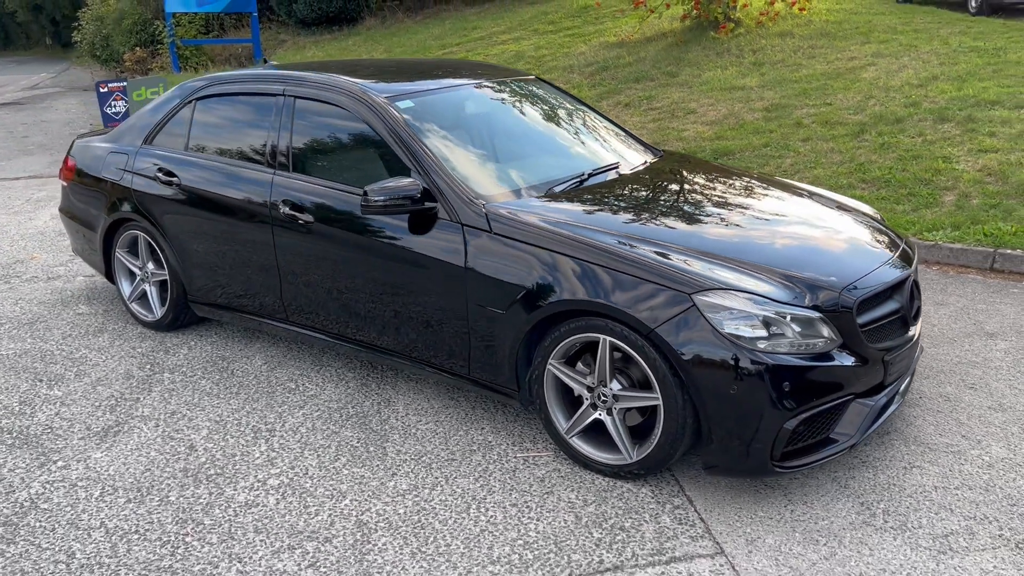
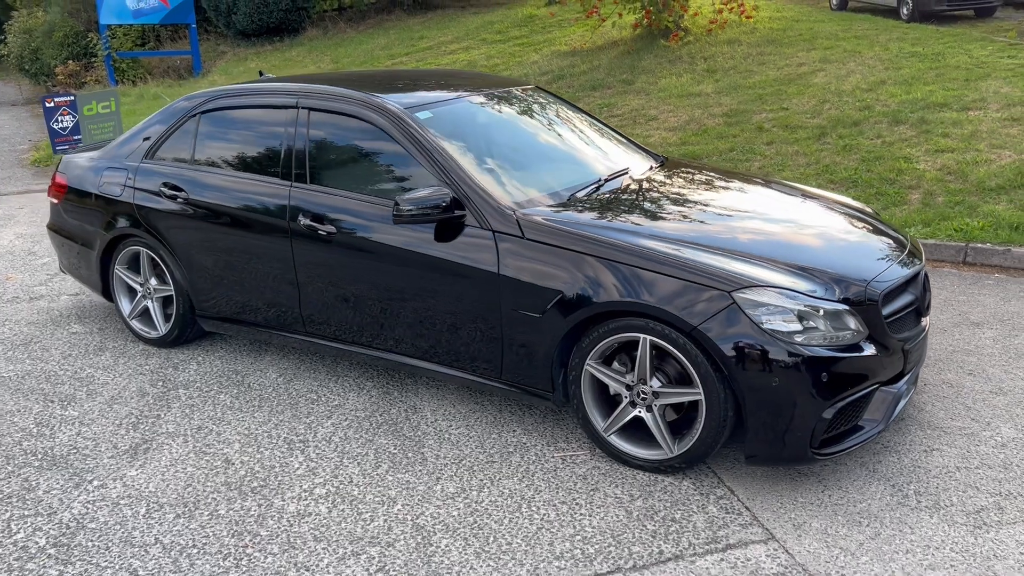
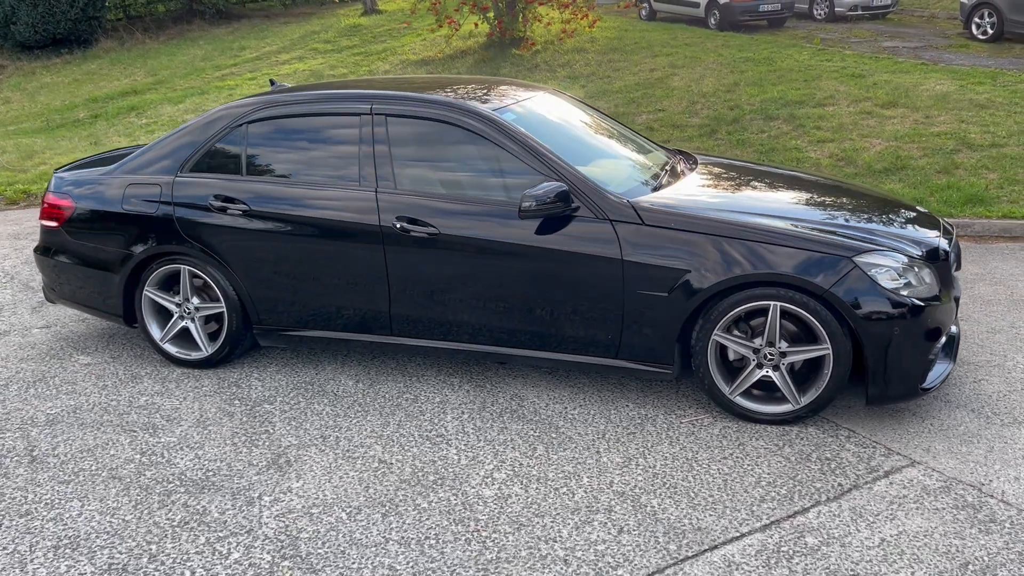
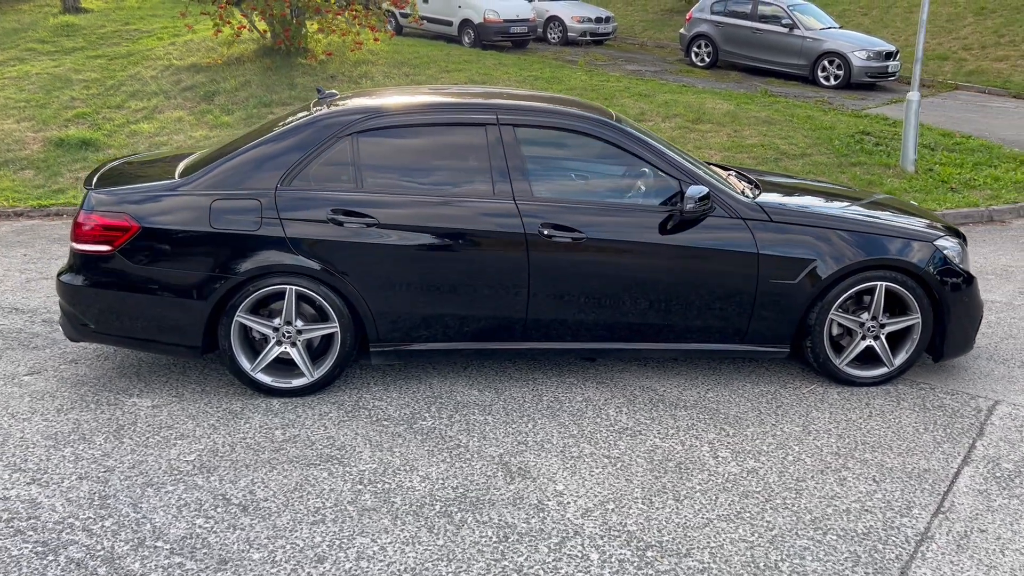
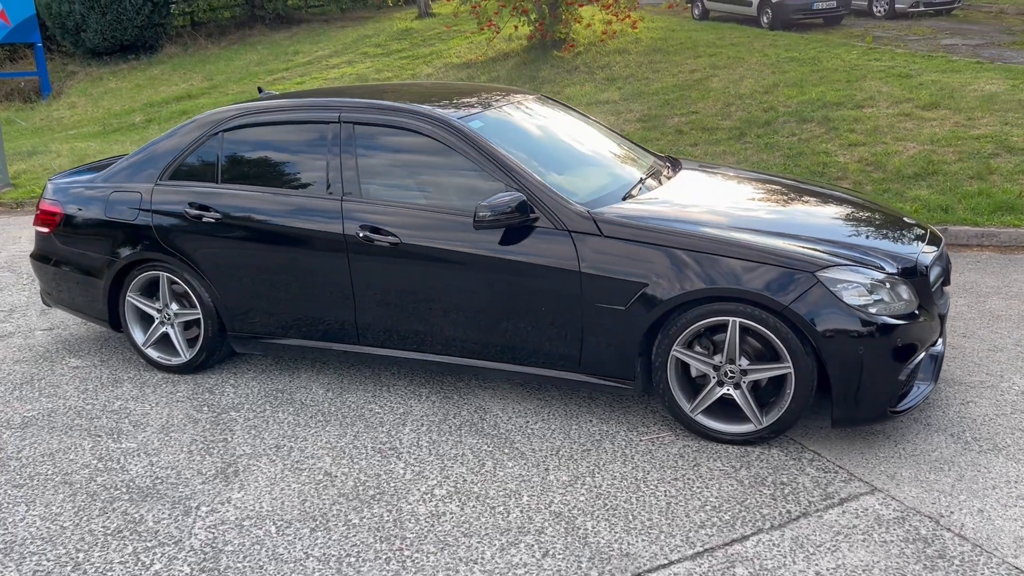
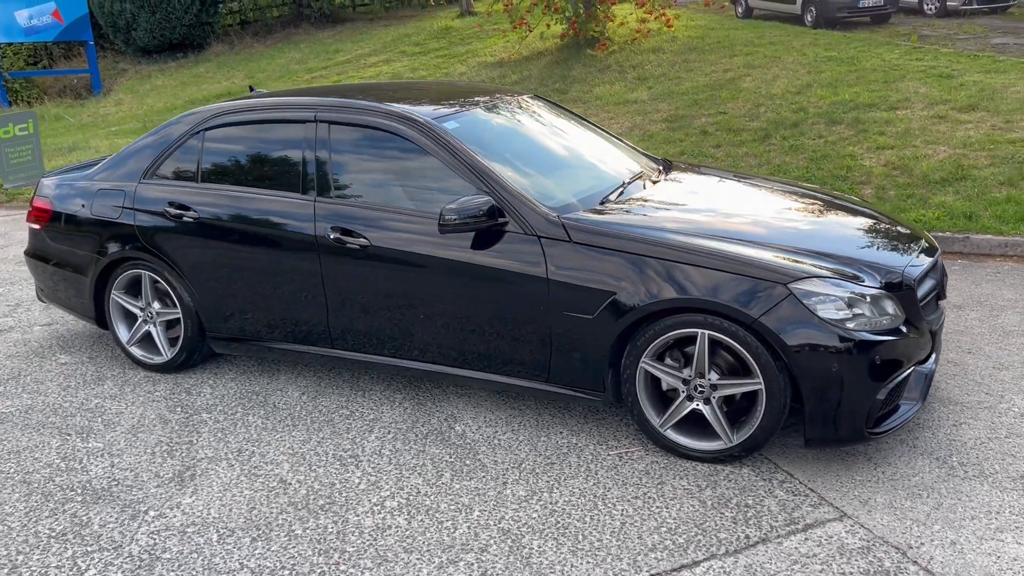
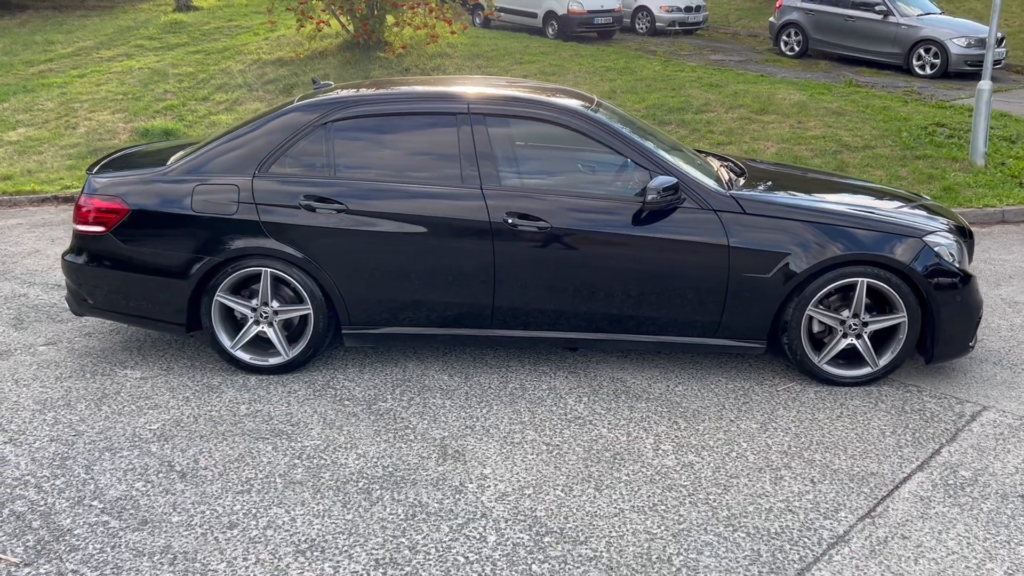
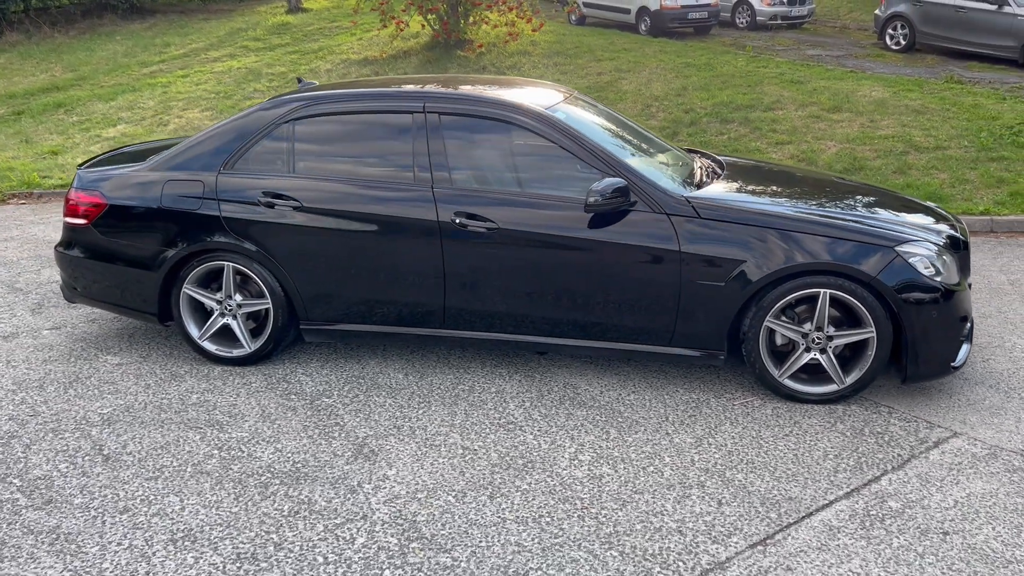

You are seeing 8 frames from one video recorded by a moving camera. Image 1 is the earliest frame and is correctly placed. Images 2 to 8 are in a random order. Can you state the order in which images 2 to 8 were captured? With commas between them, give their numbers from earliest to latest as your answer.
2, 6, 5, 3, 8, 7, 4
